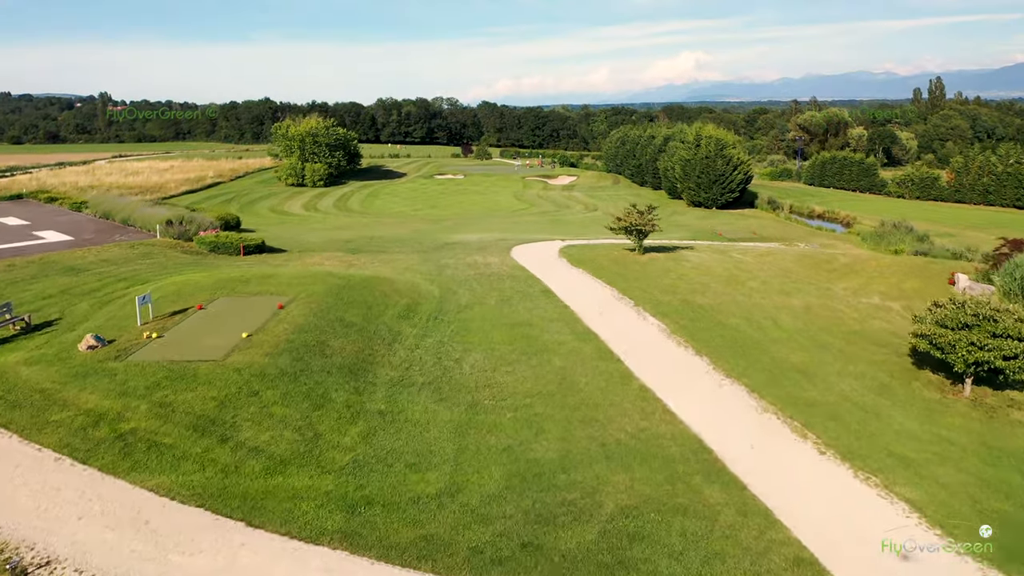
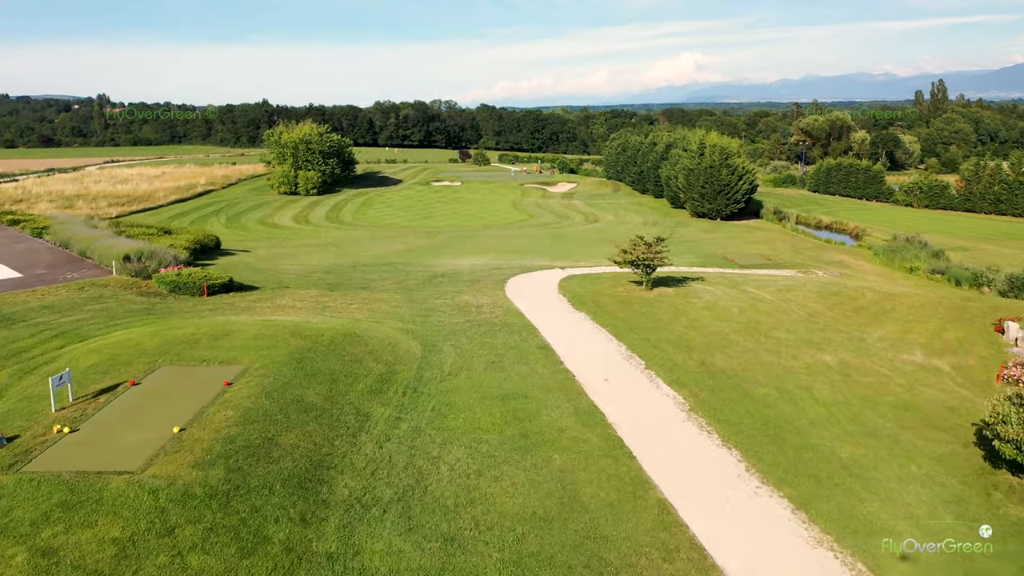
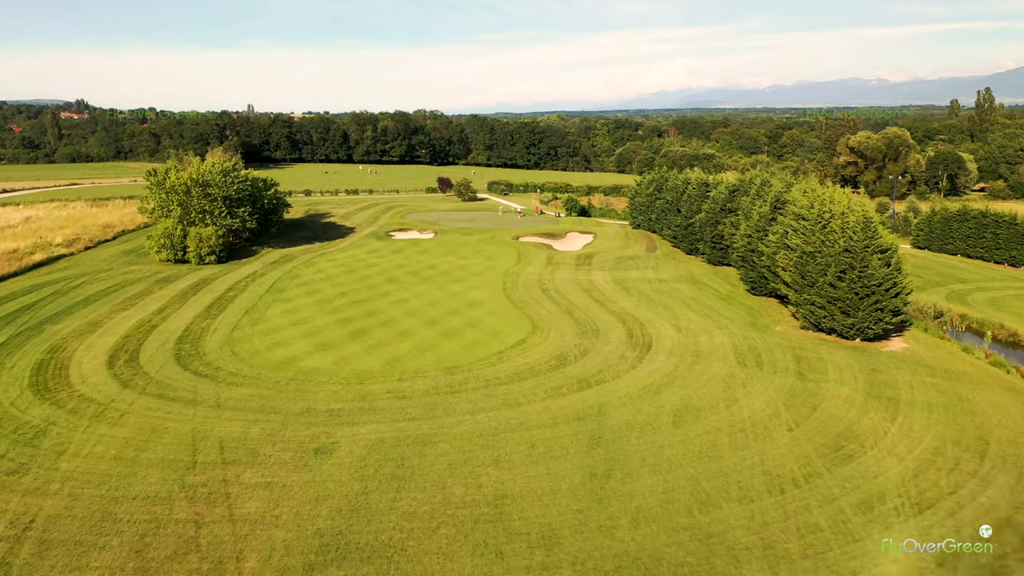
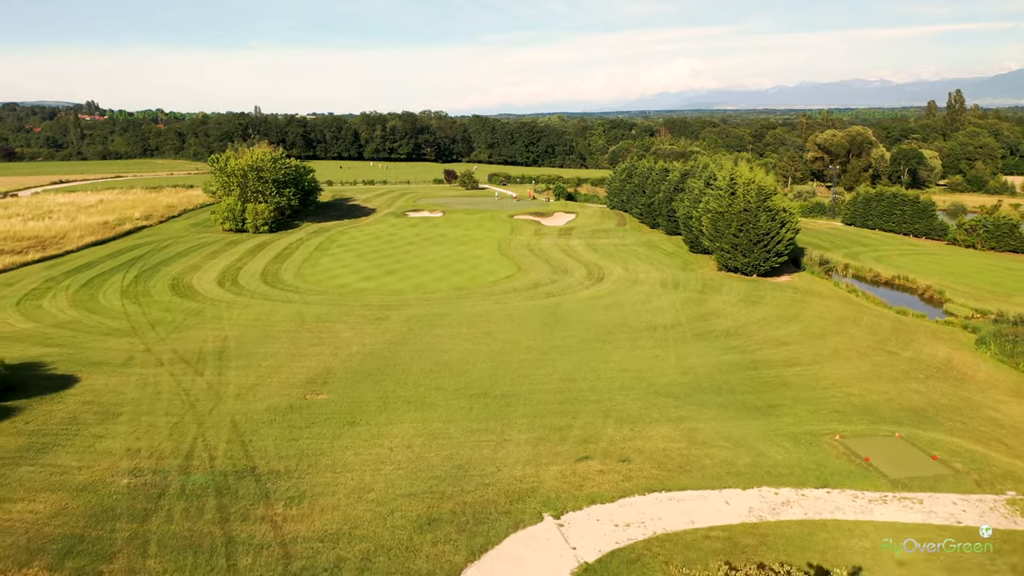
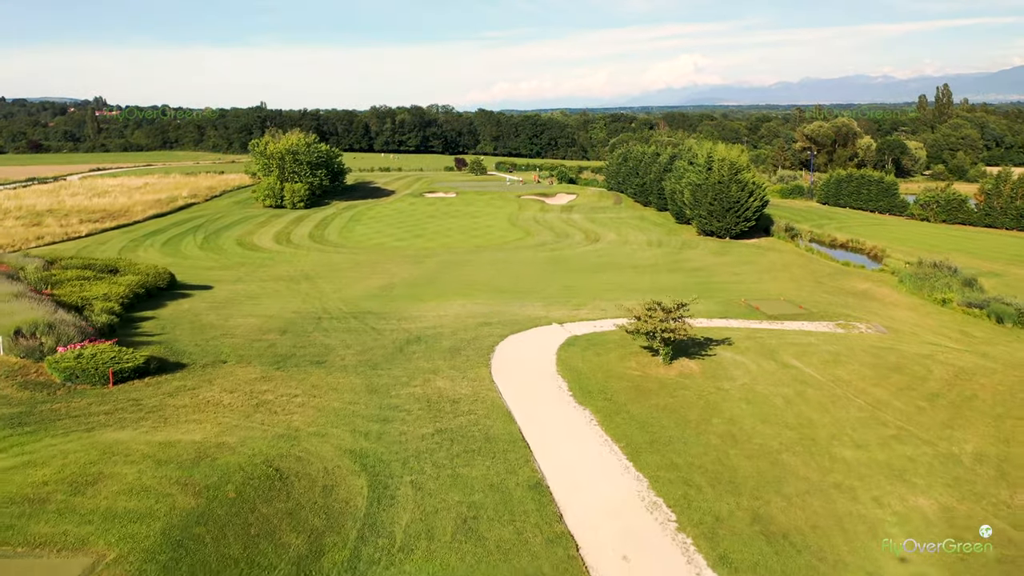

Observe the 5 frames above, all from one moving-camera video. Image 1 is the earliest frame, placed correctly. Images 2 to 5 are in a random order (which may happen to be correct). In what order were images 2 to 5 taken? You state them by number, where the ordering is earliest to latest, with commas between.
2, 5, 4, 3
